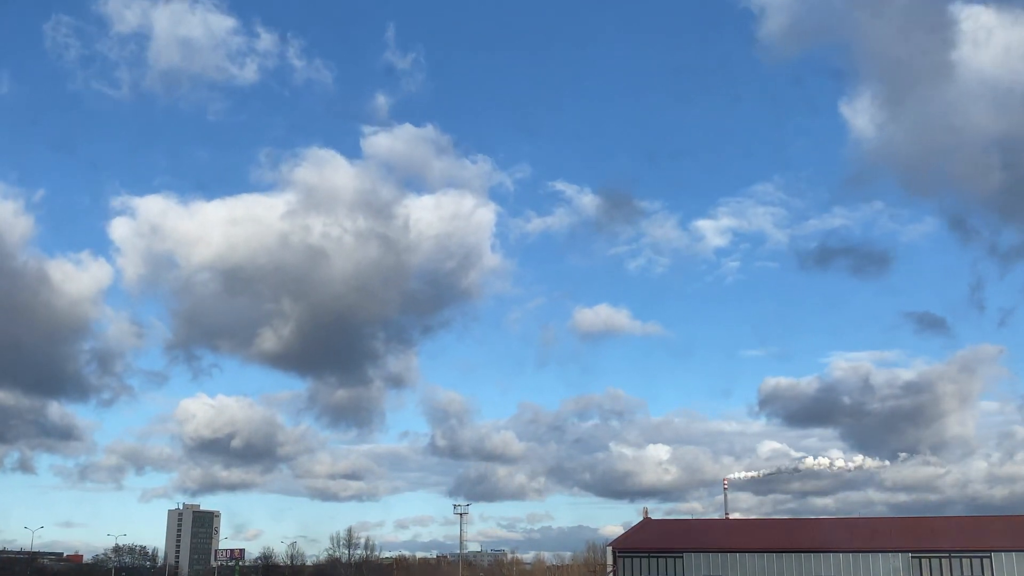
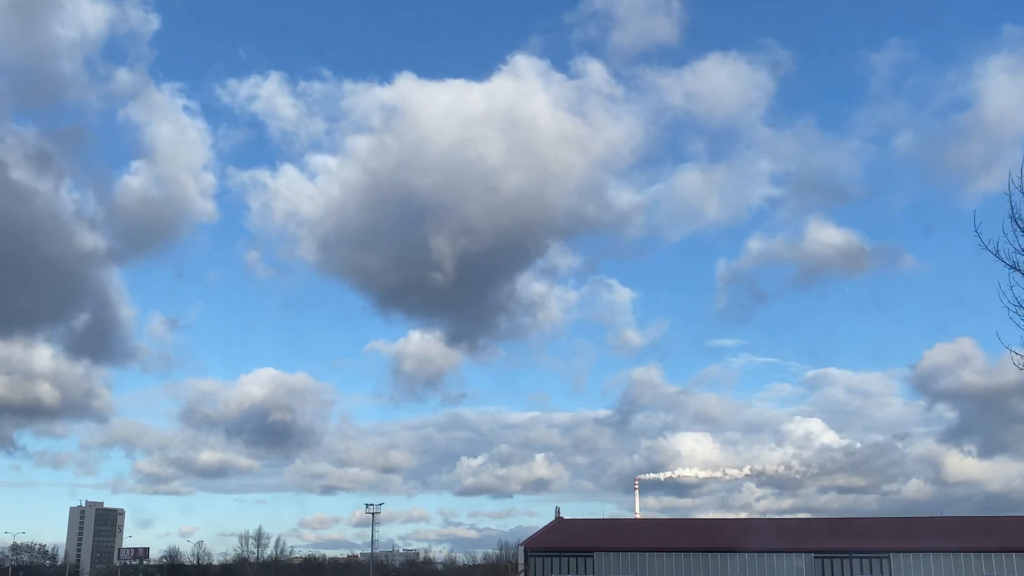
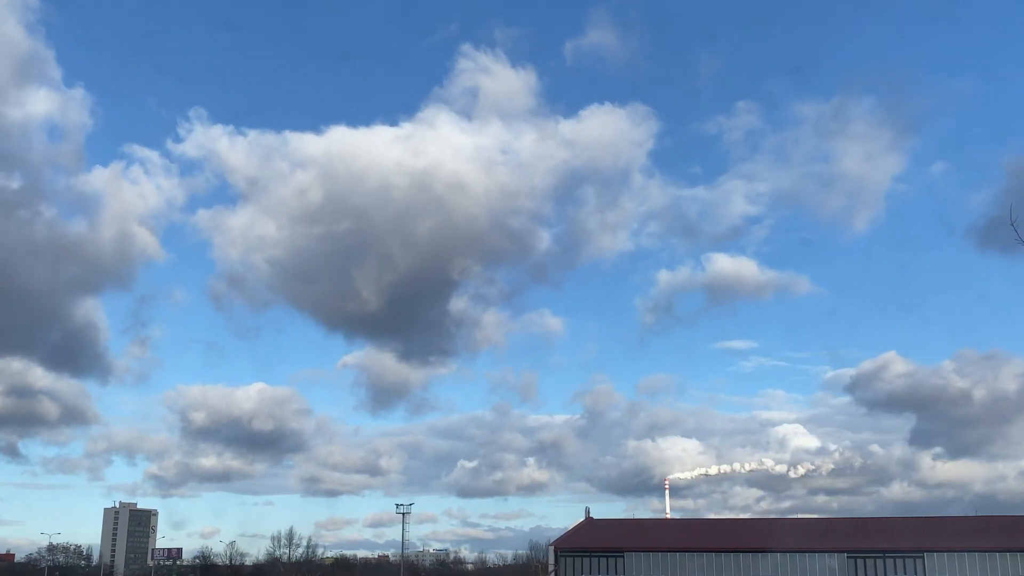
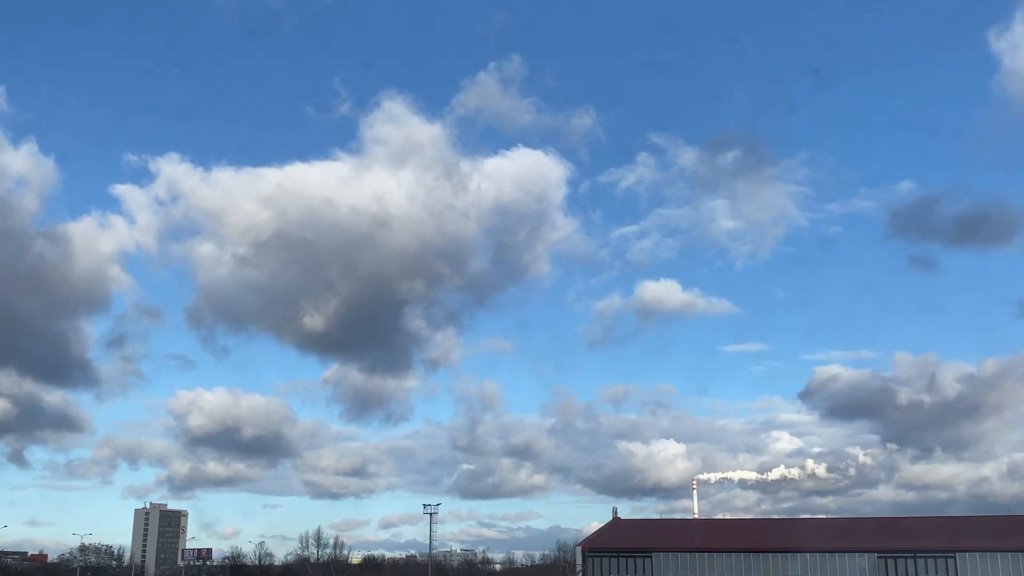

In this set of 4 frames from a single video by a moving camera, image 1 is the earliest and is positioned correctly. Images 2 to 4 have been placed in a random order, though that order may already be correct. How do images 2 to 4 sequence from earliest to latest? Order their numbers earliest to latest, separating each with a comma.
4, 3, 2
